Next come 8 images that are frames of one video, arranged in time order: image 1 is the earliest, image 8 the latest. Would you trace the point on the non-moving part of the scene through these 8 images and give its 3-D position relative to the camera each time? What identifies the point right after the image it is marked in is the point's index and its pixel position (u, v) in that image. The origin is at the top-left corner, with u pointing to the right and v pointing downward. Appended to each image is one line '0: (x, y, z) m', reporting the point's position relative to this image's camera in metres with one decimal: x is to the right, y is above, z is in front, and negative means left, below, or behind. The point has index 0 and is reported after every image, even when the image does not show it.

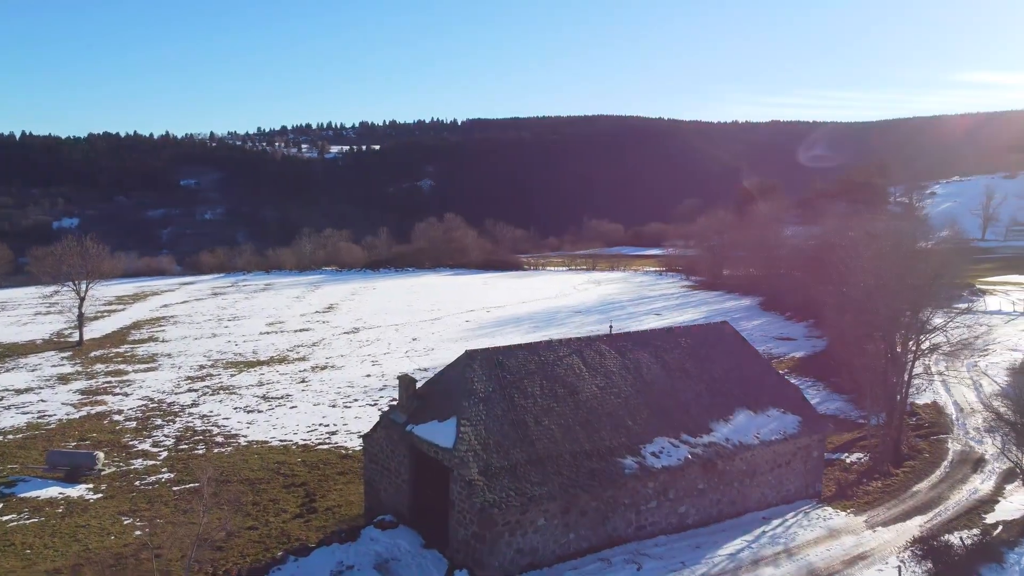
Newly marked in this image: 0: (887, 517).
0: (+6.2, -3.8, +13.2) m
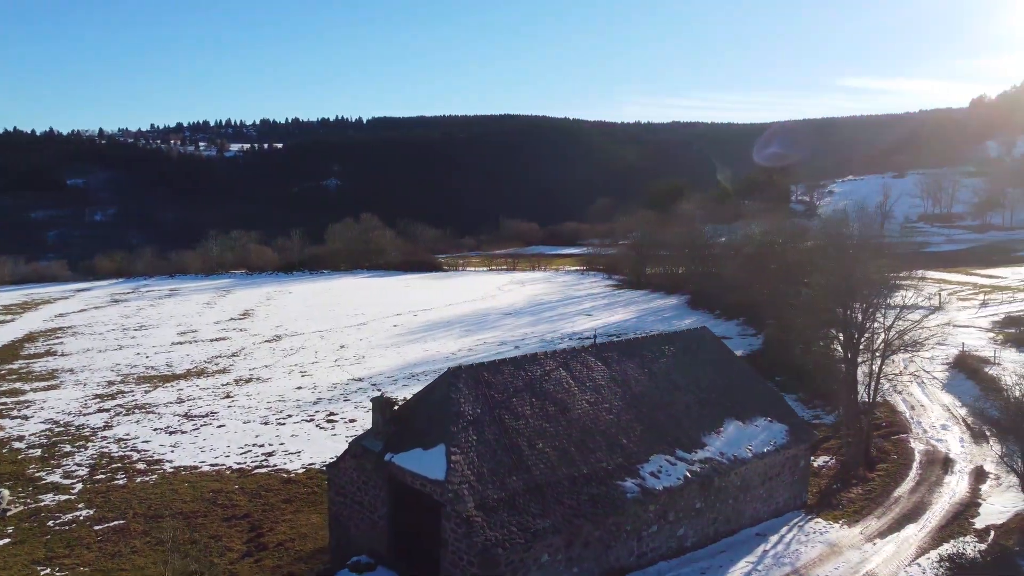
0: (+5.9, -3.8, +12.7) m
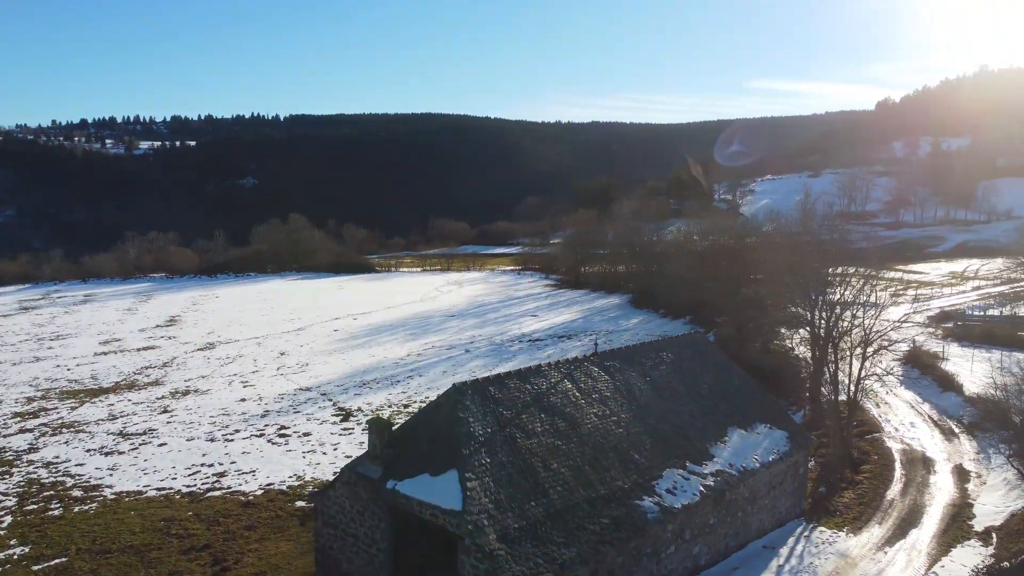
0: (+5.8, -3.8, +12.5) m
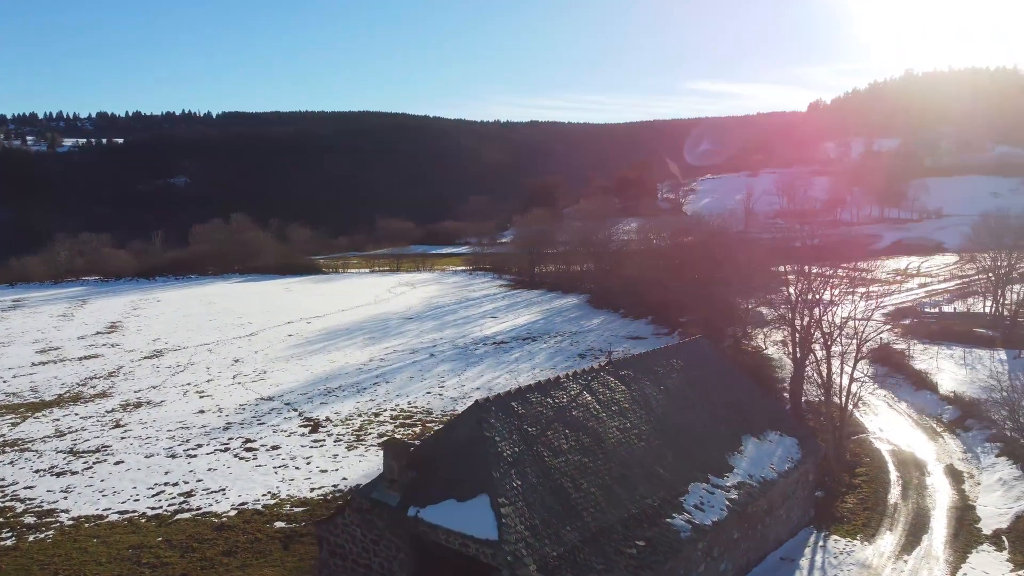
0: (+5.9, -3.8, +12.2) m
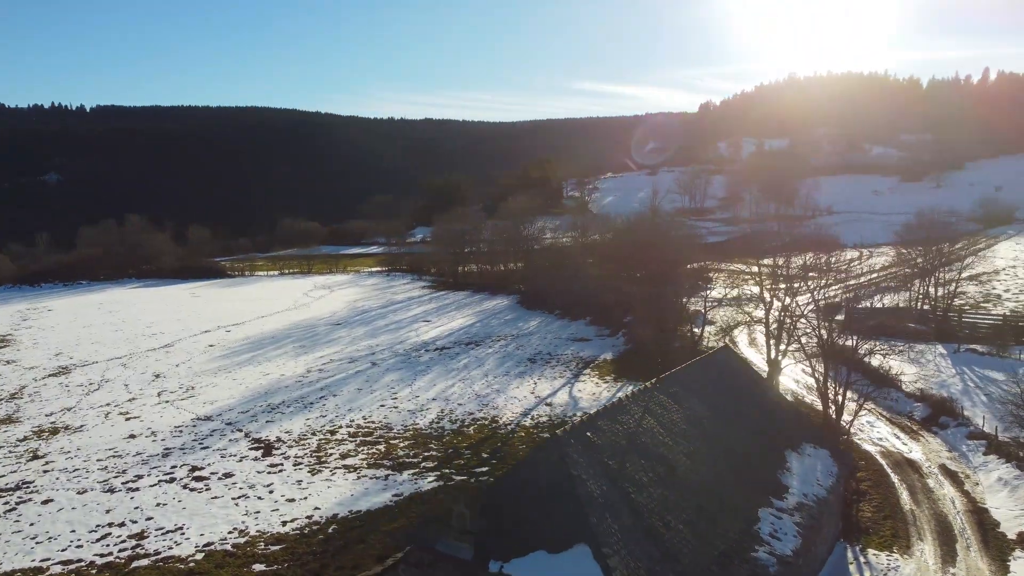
0: (+6.3, -3.9, +11.9) m
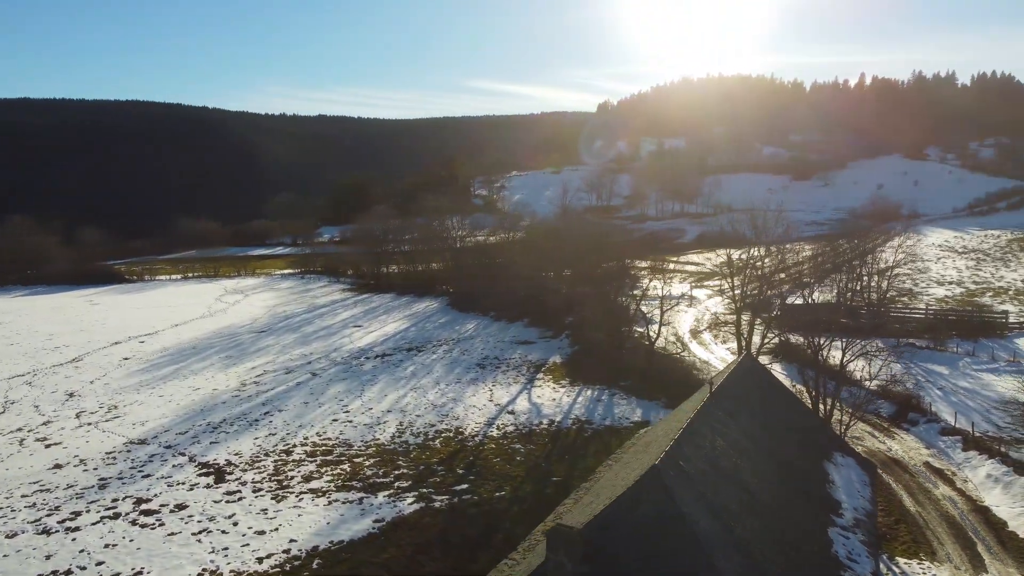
0: (+6.6, -3.9, +11.8) m
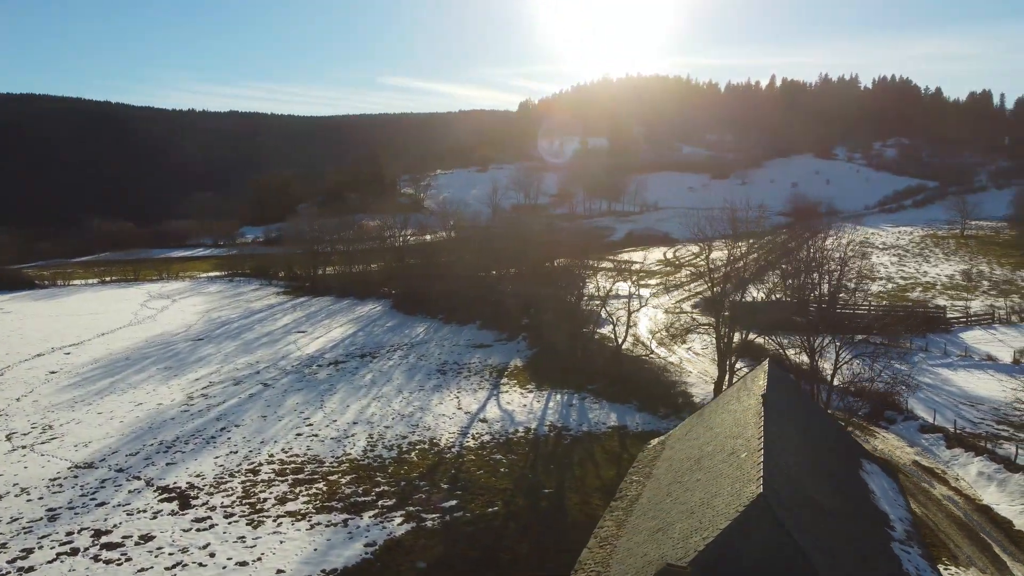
0: (+6.9, -4.0, +11.8) m
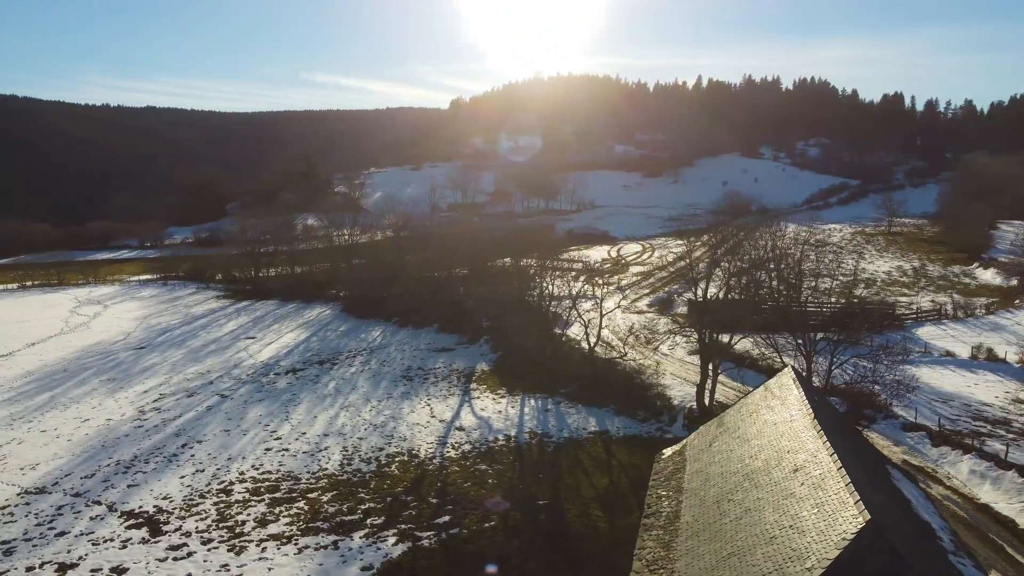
0: (+7.2, -4.0, +11.8) m
